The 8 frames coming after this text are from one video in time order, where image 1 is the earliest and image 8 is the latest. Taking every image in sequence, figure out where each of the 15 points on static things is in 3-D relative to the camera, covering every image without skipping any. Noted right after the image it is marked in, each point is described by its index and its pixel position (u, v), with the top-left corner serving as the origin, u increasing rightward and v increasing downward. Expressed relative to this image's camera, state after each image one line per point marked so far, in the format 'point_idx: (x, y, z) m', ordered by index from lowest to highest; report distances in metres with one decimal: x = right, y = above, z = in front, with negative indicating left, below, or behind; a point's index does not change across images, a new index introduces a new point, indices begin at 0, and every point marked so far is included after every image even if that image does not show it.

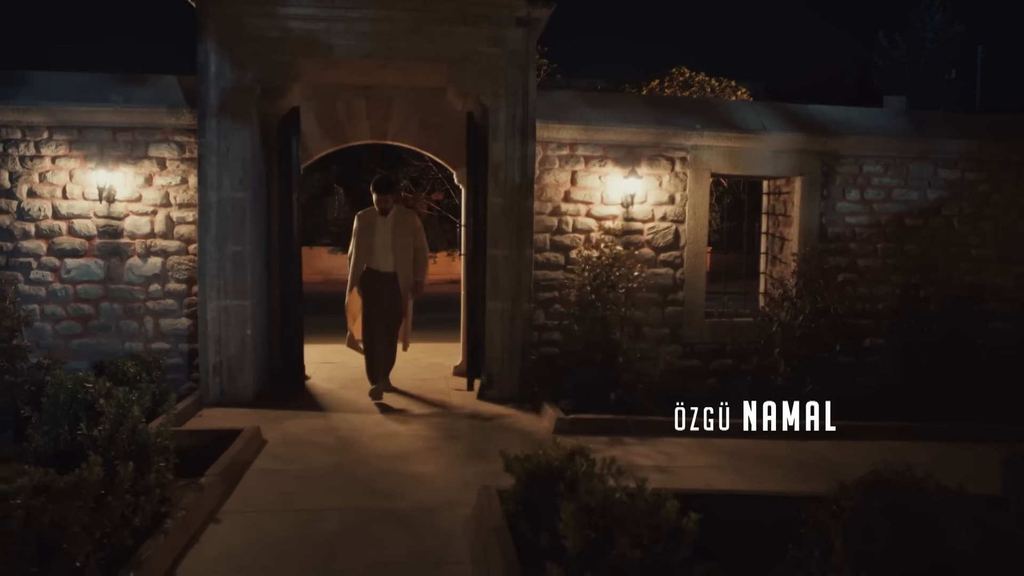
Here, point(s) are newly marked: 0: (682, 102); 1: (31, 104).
0: (+1.6, +1.7, +6.7) m
1: (-3.7, +1.4, +5.6) m
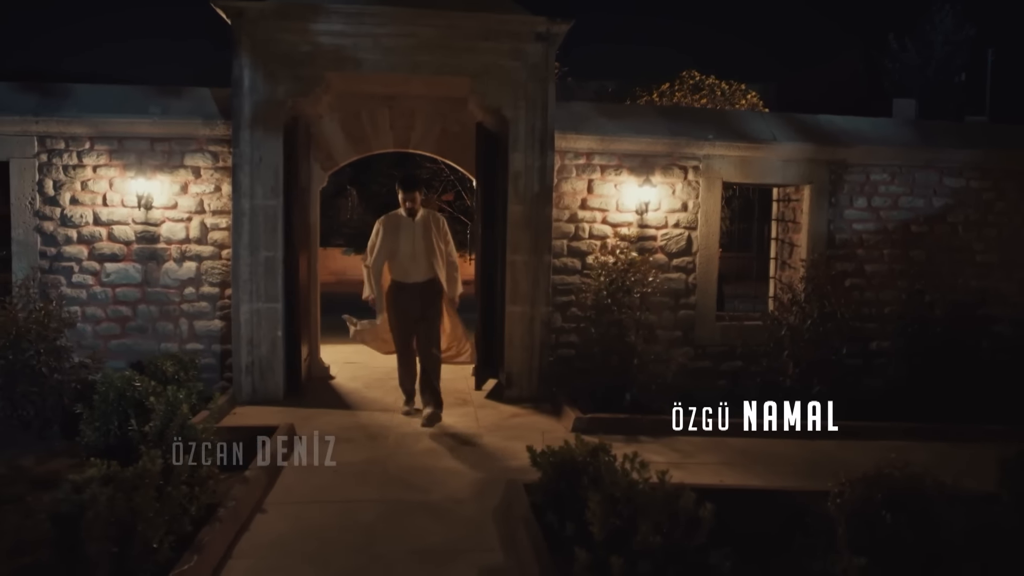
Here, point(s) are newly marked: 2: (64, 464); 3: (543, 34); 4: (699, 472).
0: (+1.8, +1.6, +6.9) m
1: (-3.5, +1.4, +5.8) m
2: (-3.0, -1.2, +4.9) m
3: (+0.3, +2.1, +6.0) m
4: (+1.1, -1.1, +4.4) m
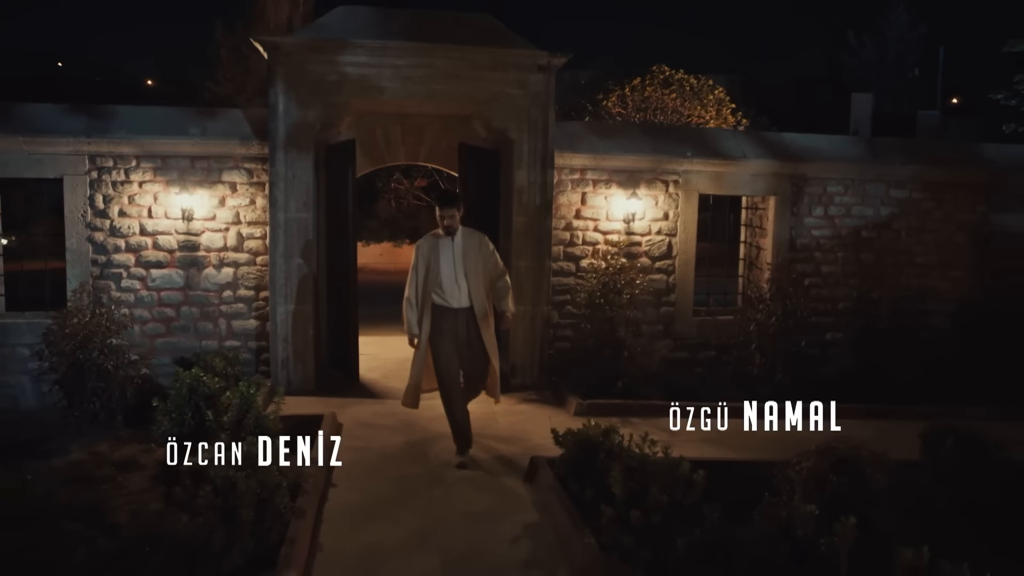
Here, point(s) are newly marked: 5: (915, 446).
0: (+1.8, +1.7, +7.7) m
1: (-3.4, +1.3, +6.5) m
2: (-2.9, -1.2, +5.6) m
3: (+0.3, +2.1, +6.8) m
4: (+1.2, -1.1, +5.3) m
5: (+3.1, -1.2, +5.6) m
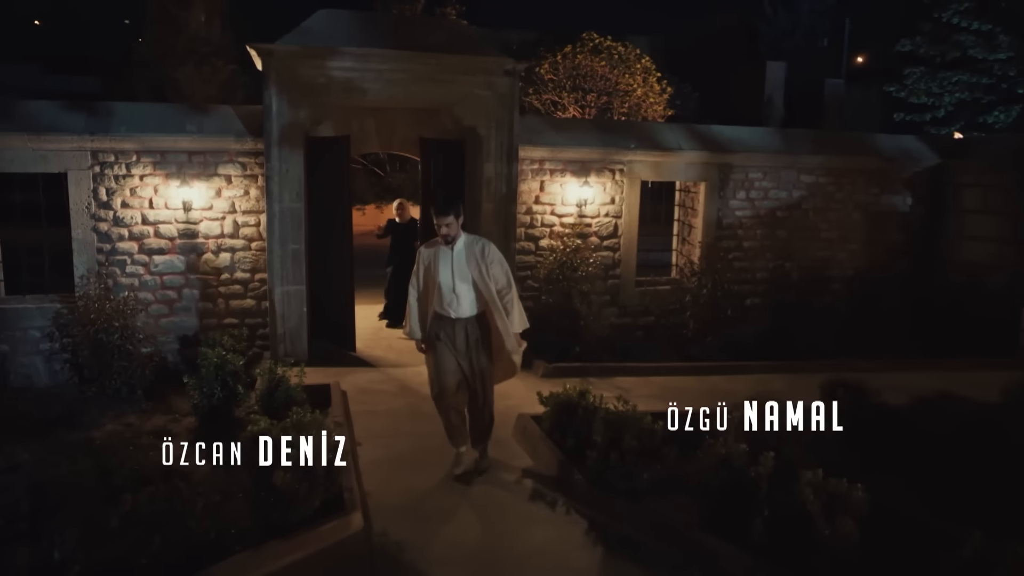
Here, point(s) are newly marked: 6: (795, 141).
0: (+1.3, +2.0, +8.8) m
1: (-3.7, +1.5, +7.0) m
2: (-3.0, -1.1, +6.3) m
3: (0.0, +2.3, +7.7) m
4: (+1.1, -1.0, +6.5) m
5: (+2.9, -1.0, +6.9) m
6: (+3.6, +1.9, +9.3) m
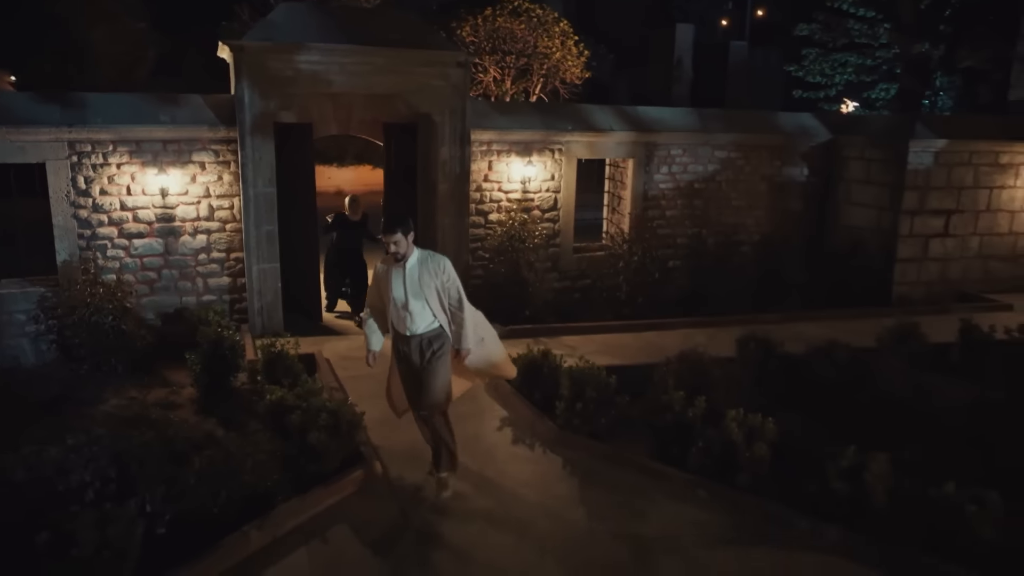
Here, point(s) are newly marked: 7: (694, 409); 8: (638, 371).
0: (+0.6, +2.4, +9.7) m
1: (-4.1, +1.6, +7.4) m
2: (-3.3, -1.0, +7.0) m
3: (-0.6, +2.6, +8.4) m
4: (+0.8, -0.7, +7.6) m
5: (+2.5, -0.6, +8.3) m
6: (+2.8, +2.4, +10.4) m
7: (+1.4, -0.9, +5.5) m
8: (+1.2, -0.8, +6.8) m
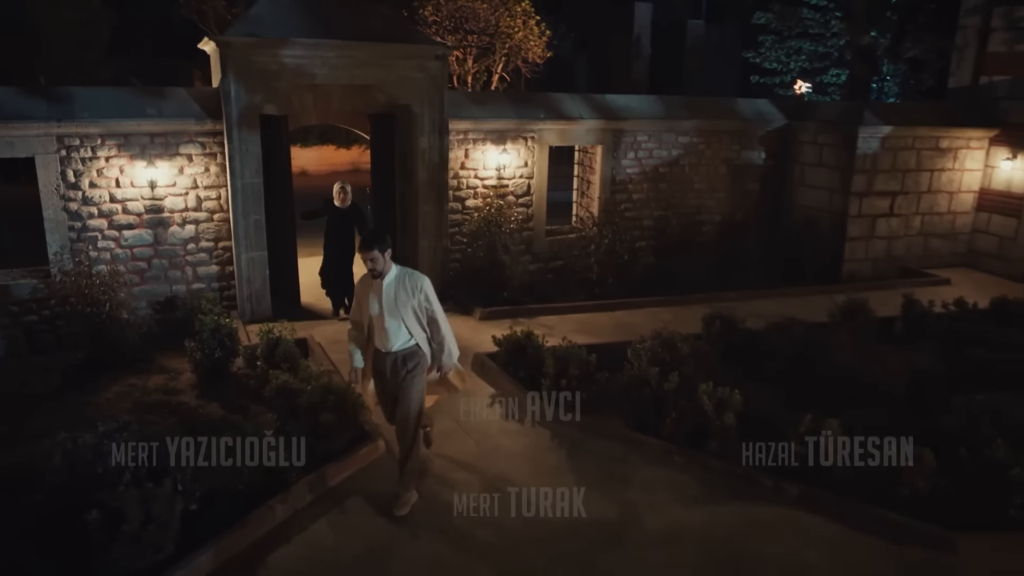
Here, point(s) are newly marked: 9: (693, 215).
0: (+0.3, +2.6, +10.1) m
1: (-4.3, +1.7, +7.5) m
2: (-3.5, -0.9, +7.3) m
3: (-0.9, +2.8, +8.7) m
4: (+0.6, -0.5, +8.1) m
5: (+2.2, -0.4, +8.9) m
6: (+2.4, +2.7, +10.9) m
7: (+1.3, -0.8, +6.1) m
8: (+1.0, -0.6, +7.4) m
9: (+2.8, +1.1, +11.4) m
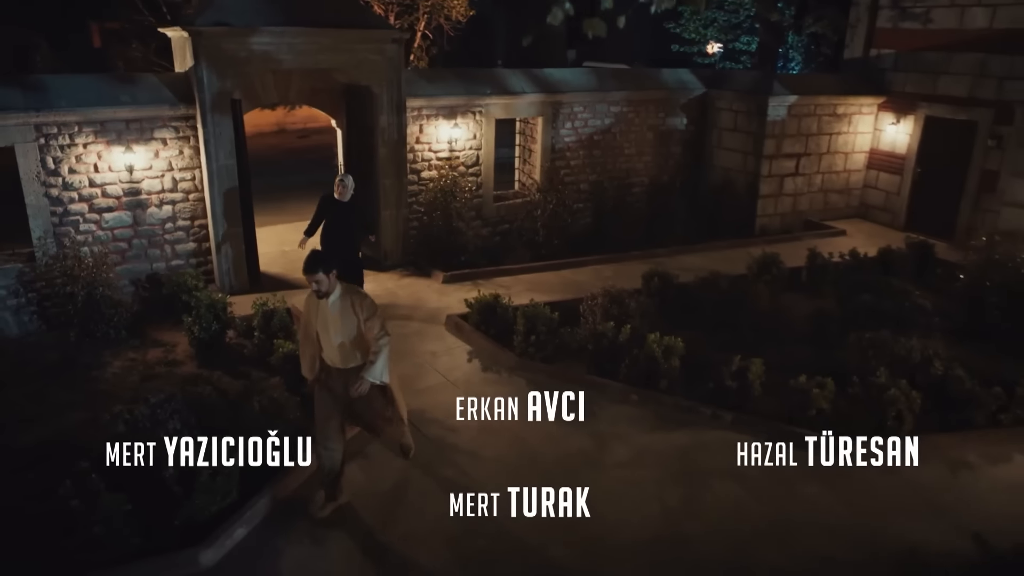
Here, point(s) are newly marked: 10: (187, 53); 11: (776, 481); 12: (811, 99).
0: (-0.5, +3.2, +10.8) m
1: (-4.8, +1.9, +7.8) m
2: (-3.8, -0.7, +7.9) m
3: (-1.5, +3.2, +9.3) m
4: (+0.1, -0.1, +9.1) m
5: (+1.7, +0.2, +10.0) m
6: (+1.5, +3.4, +11.9) m
7: (+1.1, -0.5, +7.2) m
8: (+0.7, -0.2, +8.4) m
9: (+1.9, +1.9, +12.5) m
10: (-3.8, +2.8, +8.6) m
11: (+2.0, -1.5, +5.6) m
12: (+4.9, +3.1, +12.0) m
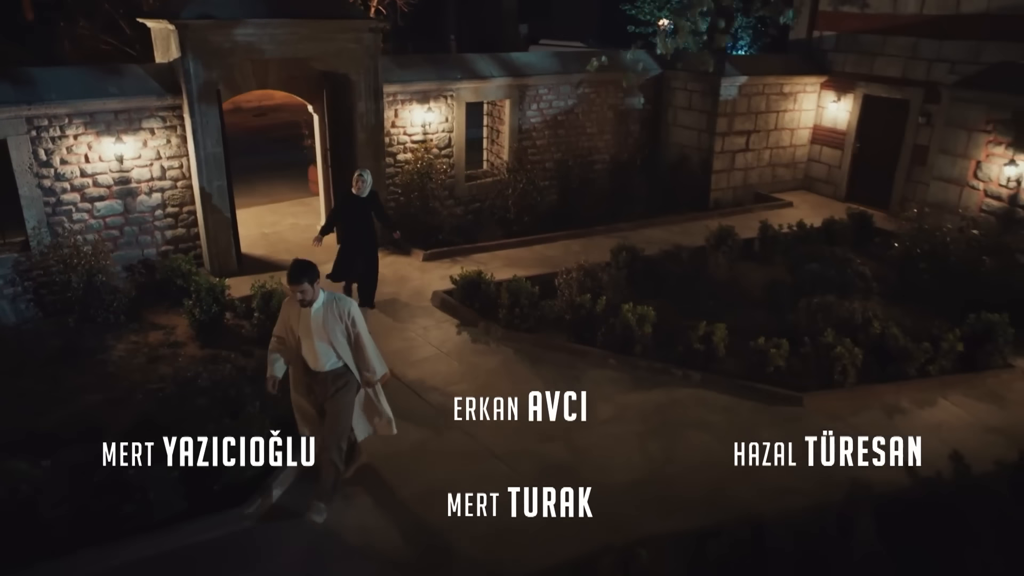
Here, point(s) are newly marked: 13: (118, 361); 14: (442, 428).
0: (-1.0, +3.5, +11.3) m
1: (-5.0, +2.0, +8.1) m
2: (-4.0, -0.5, +8.3) m
3: (-1.9, +3.5, +9.7) m
4: (-0.2, +0.2, +9.7) m
5: (+1.3, +0.6, +10.7) m
6: (+1.0, +3.9, +12.5) m
7: (+0.9, -0.2, +7.9) m
8: (+0.4, +0.1, +9.1) m
9: (+1.4, +2.4, +13.2) m
10: (-4.1, +2.9, +8.8) m
11: (+2.0, -1.2, +6.4) m
12: (+4.3, +3.7, +12.8) m
13: (-4.1, -0.8, +7.6) m
14: (-0.6, -1.2, +6.4) m
